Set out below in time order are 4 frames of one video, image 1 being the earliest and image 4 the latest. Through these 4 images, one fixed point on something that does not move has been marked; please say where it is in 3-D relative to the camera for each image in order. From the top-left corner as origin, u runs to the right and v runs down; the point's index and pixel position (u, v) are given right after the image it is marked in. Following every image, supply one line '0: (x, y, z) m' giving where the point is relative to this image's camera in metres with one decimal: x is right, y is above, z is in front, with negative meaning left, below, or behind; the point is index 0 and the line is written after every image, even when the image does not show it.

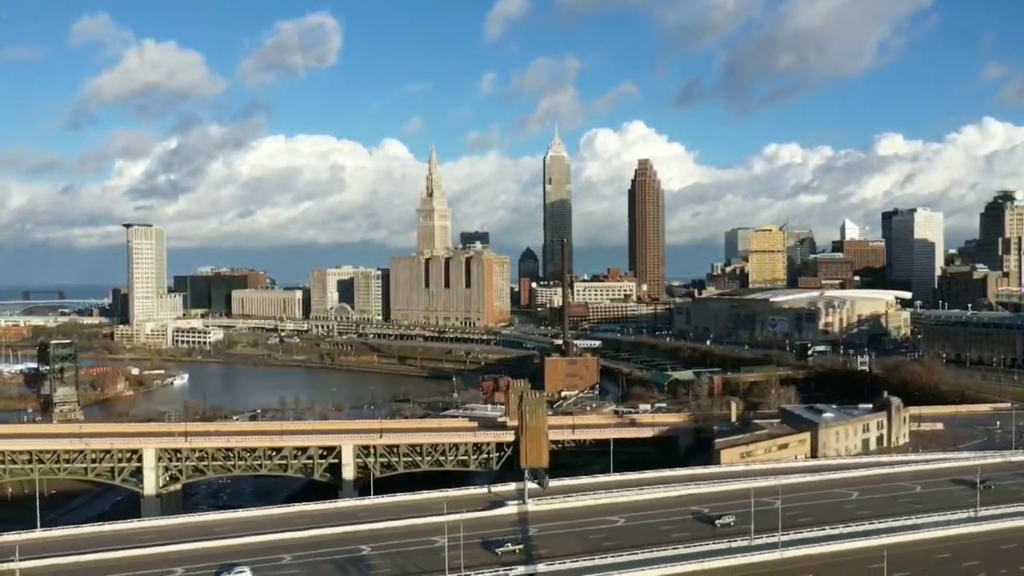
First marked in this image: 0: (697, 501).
0: (+4.0, -4.6, +17.7) m
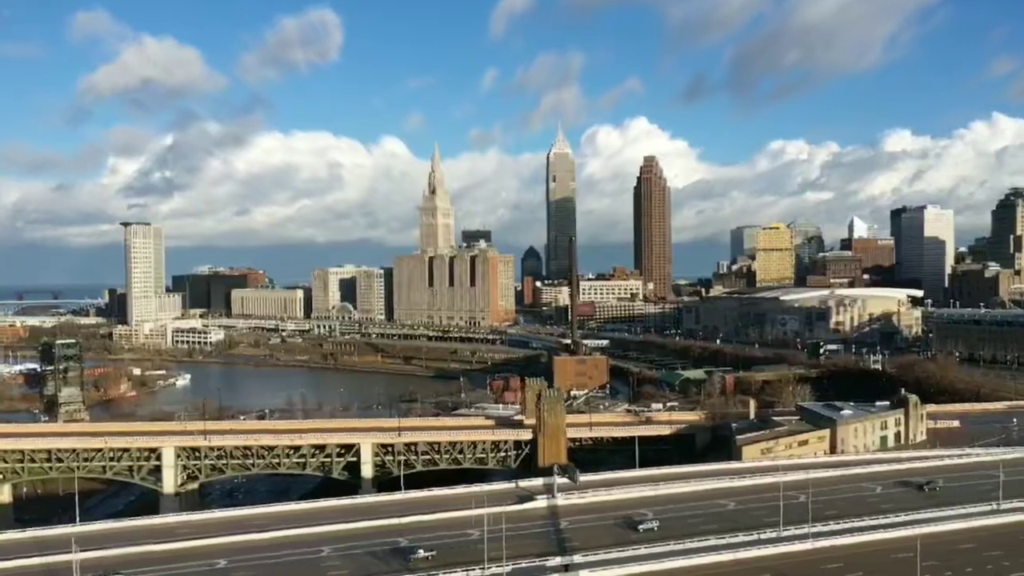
0: (+4.6, -4.4, +16.4) m
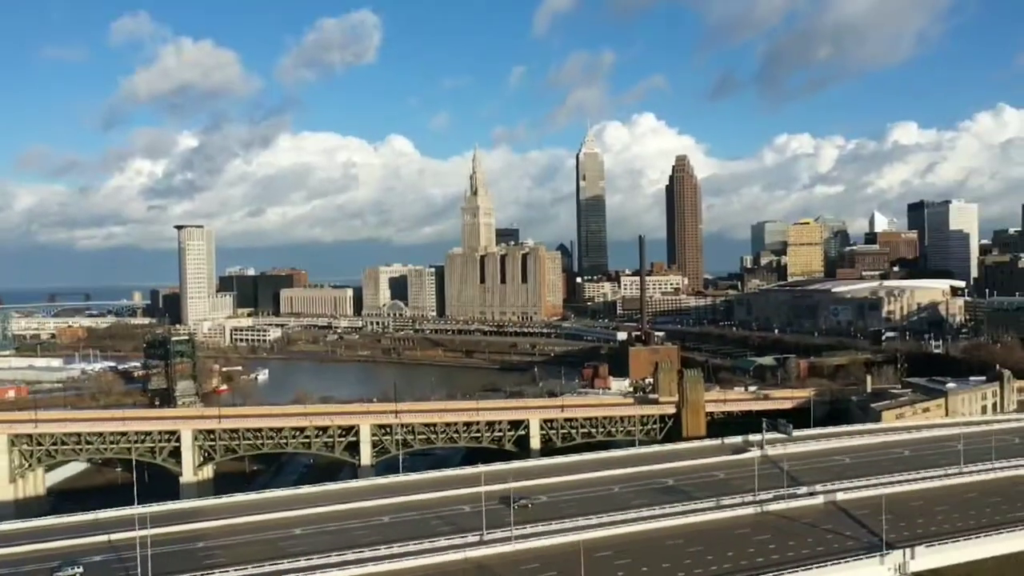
0: (+10.6, -4.3, +21.4) m
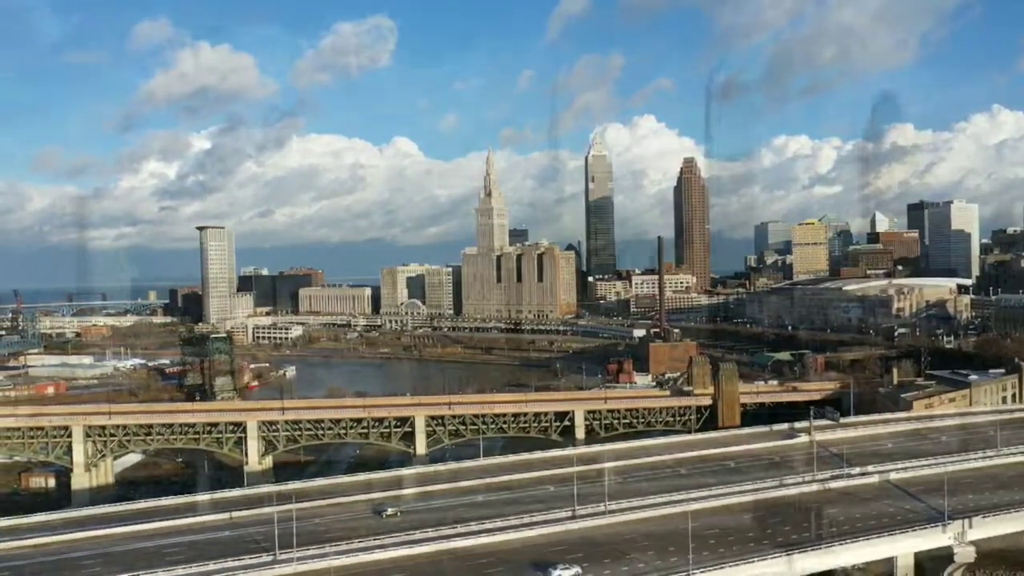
0: (+12.1, -4.2, +23.7) m
